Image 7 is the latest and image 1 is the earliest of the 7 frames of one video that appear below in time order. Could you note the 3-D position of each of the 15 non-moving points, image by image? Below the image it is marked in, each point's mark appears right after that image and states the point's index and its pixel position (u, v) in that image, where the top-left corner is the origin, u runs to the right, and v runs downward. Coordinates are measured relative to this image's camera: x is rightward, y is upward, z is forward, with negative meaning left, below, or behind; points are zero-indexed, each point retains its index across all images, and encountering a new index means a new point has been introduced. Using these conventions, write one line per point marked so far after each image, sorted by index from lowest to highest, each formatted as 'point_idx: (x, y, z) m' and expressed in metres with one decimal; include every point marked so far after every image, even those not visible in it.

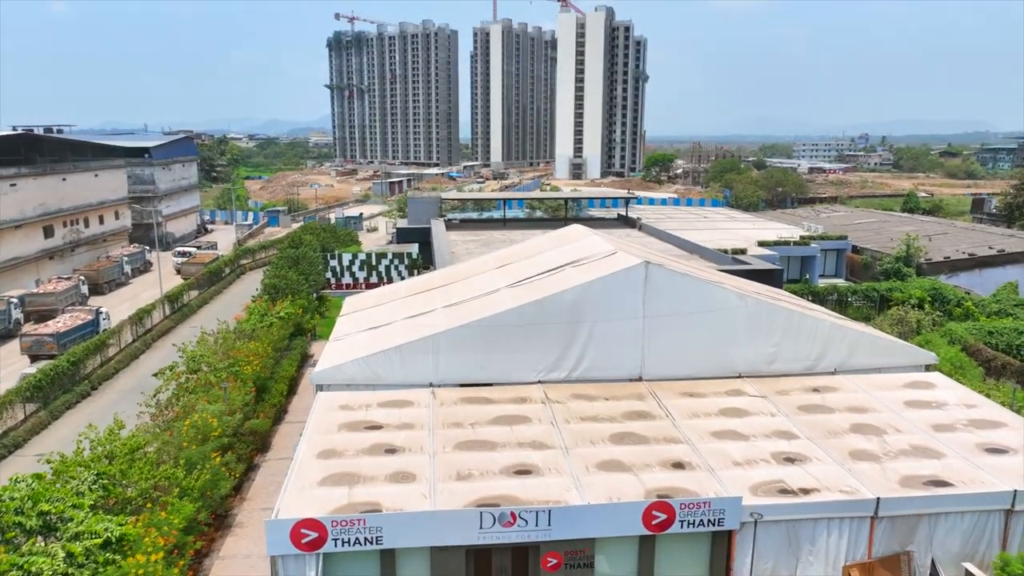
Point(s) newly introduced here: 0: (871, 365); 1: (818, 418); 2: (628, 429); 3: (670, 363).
0: (+5.6, -1.2, +11.6) m
1: (+4.1, -1.8, +9.9) m
2: (+1.5, -1.8, +9.5) m
3: (+2.4, -1.1, +11.1) m
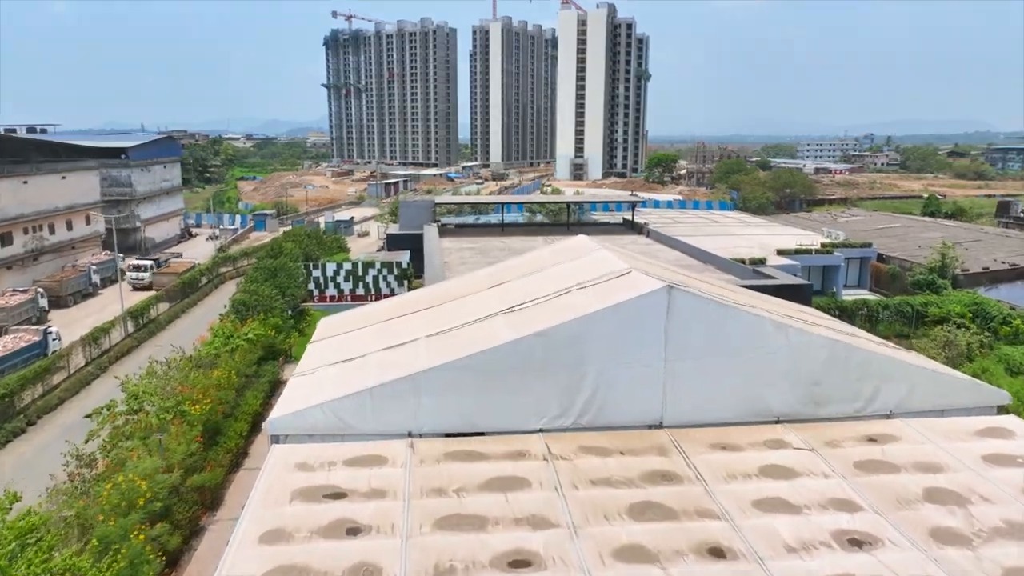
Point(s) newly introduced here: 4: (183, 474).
0: (+5.6, -1.6, +9.8) m
1: (+4.1, -2.1, +8.1) m
2: (+1.4, -2.2, +7.7) m
3: (+2.3, -1.5, +9.3) m
4: (-4.1, -2.3, +9.2) m
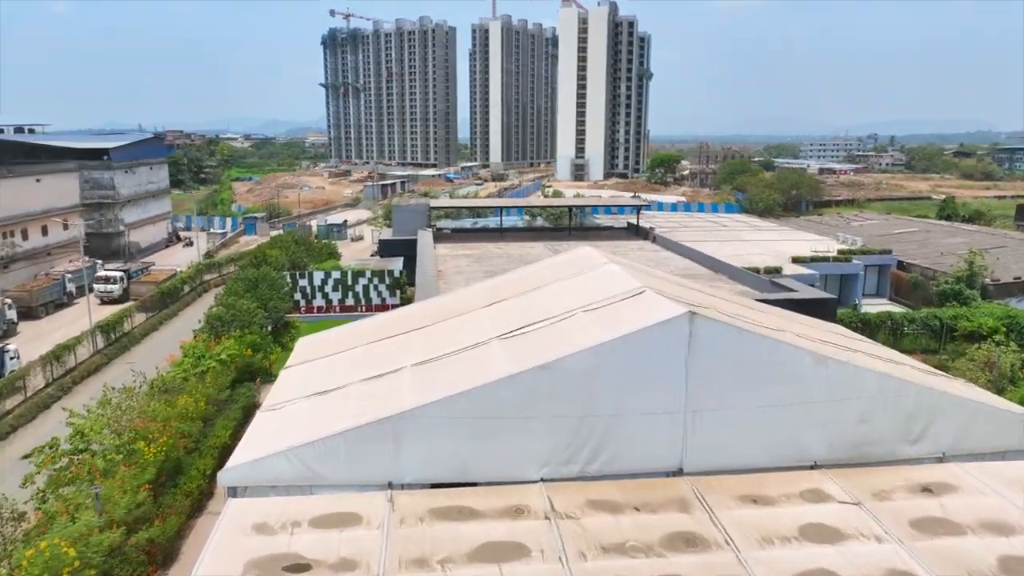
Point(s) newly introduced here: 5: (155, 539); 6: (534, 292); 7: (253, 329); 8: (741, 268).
0: (+5.5, -1.8, +8.5) m
1: (+4.0, -2.4, +6.8) m
2: (+1.4, -2.5, +6.4) m
3: (+2.3, -1.8, +8.1) m
4: (-4.2, -2.6, +8.0) m
5: (-4.0, -2.8, +8.2) m
6: (+0.3, -0.1, +10.7) m
7: (-5.2, -0.8, +14.9) m
8: (+5.9, +0.5, +19.0) m
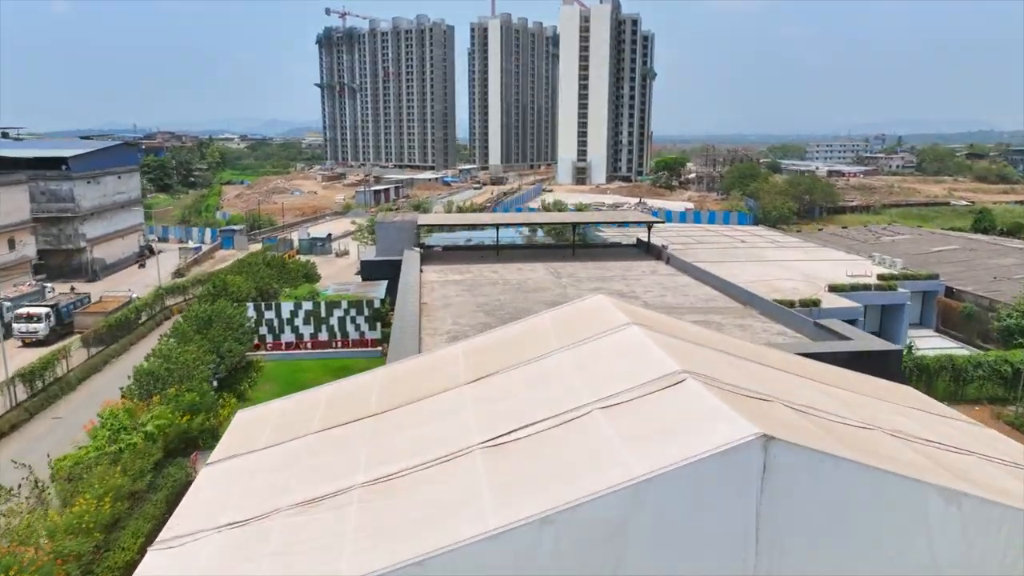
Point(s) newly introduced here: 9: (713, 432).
0: (+5.4, -2.6, +6.0) m
1: (+3.9, -3.2, +4.3) m
2: (+1.3, -3.2, +3.9) m
3: (+2.2, -2.6, +5.5) m
4: (-4.3, -3.4, +5.4) m
5: (-4.1, -3.6, +5.7) m
6: (+0.2, -0.9, +8.2) m
7: (-5.3, -1.6, +12.4) m
8: (+5.8, -0.2, +16.5) m
9: (+1.5, -1.1, +5.5) m
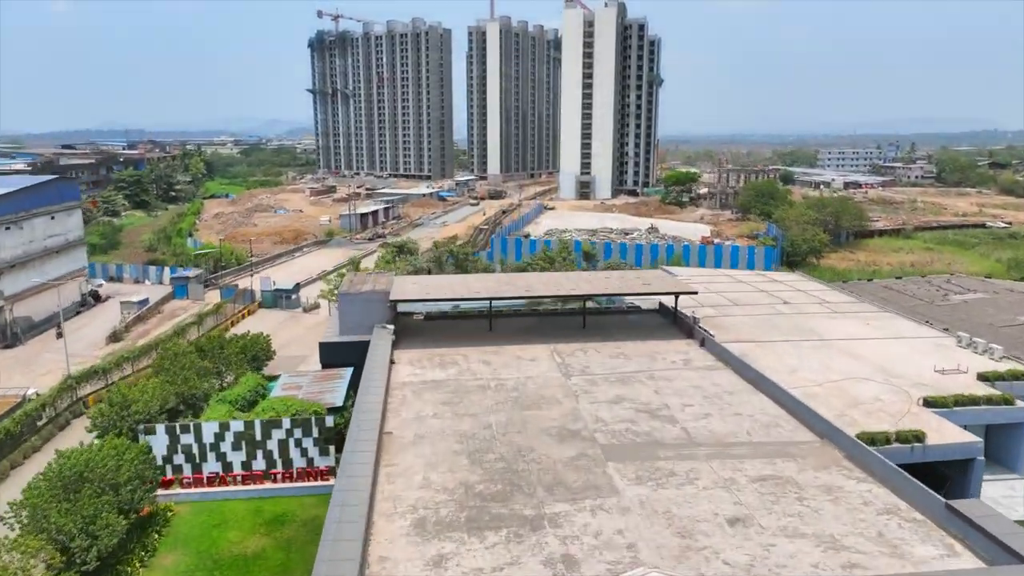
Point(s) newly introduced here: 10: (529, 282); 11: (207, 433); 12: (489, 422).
0: (+5.3, -4.7, +1.7) m
1: (+3.8, -5.3, 0.0) m
2: (+1.2, -5.3, -0.4) m
3: (+2.1, -4.7, +1.2) m
4: (-4.4, -5.5, +1.1) m
5: (-4.2, -5.7, +1.4) m
6: (+0.1, -2.9, +3.9) m
7: (-5.4, -3.7, +8.1) m
8: (+5.7, -2.3, +12.2) m
9: (+1.4, -3.2, +1.2) m
10: (+0.5, +0.1, +18.8) m
11: (-5.5, -2.6, +13.3) m
12: (-0.4, -2.3, +12.8) m
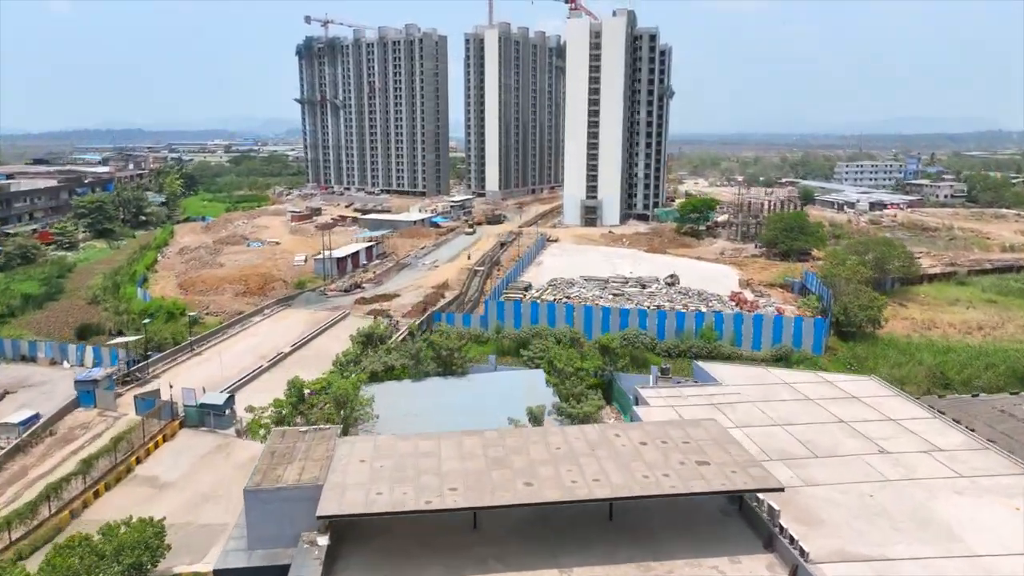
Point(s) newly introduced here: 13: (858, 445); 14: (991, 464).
0: (+5.2, -7.8, -4.2) m
1: (+3.7, -8.4, -5.9) m
2: (+1.1, -8.5, -6.3) m
3: (+2.0, -7.8, -4.7) m
4: (-4.5, -8.6, -4.8) m
5: (-4.3, -8.8, -4.5) m
6: (0.0, -6.1, -2.0) m
7: (-5.5, -6.8, +2.2) m
8: (+5.6, -5.4, +6.3) m
9: (+1.3, -6.3, -4.7) m
10: (+0.4, -3.0, +12.8) m
11: (-5.6, -5.7, +7.4) m
12: (-0.5, -5.5, +6.9) m
13: (+7.6, -3.4, +16.2) m
14: (+10.0, -3.6, +15.2) m
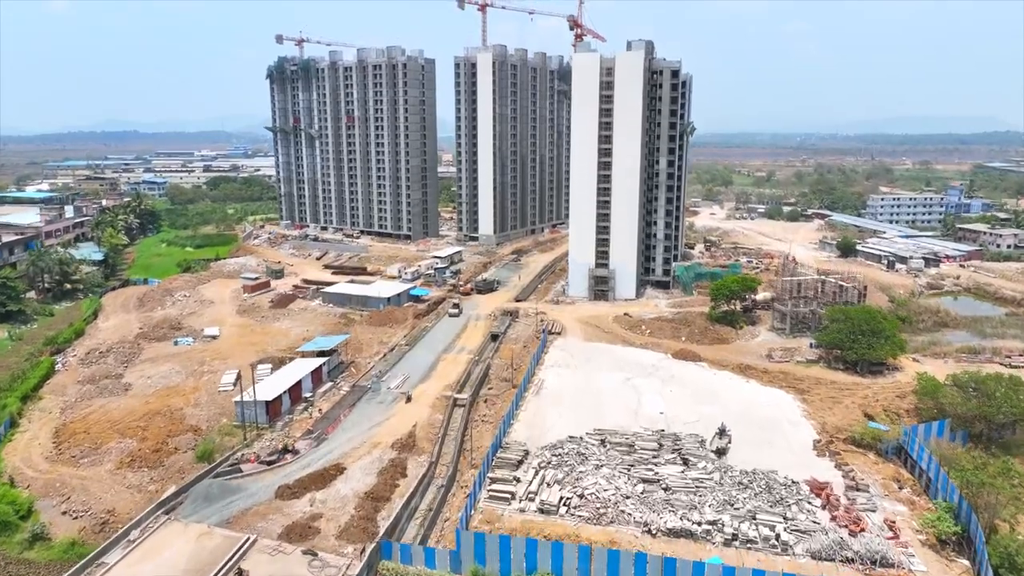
0: (+4.8, -14.3, -15.0) m
1: (+3.3, -14.9, -16.6) m
2: (+0.6, -14.9, -17.1) m
3: (+1.5, -14.2, -15.4) m
4: (-4.9, -15.1, -15.5) m
5: (-4.7, -15.3, -15.2) m
6: (-0.4, -12.5, -12.8) m
7: (-6.0, -13.3, -8.6) m
8: (+5.2, -11.9, -4.5) m
9: (+0.8, -12.7, -15.5) m
10: (-0.1, -9.4, +2.1) m
11: (-6.1, -12.1, -3.3) m
12: (-0.9, -11.9, -3.8) m
13: (+7.2, -9.8, +5.4) m
14: (+9.5, -10.0, +4.5) m
